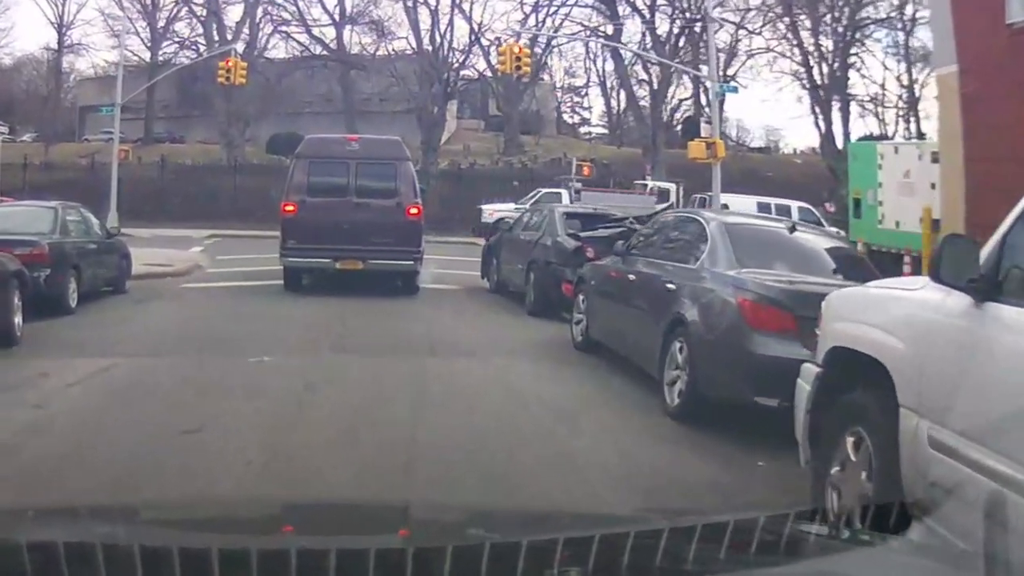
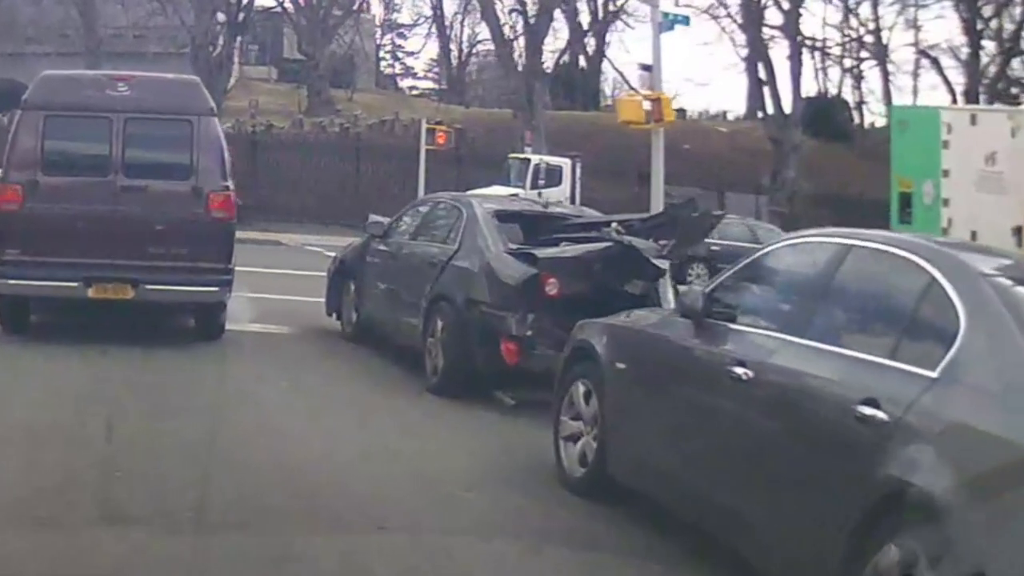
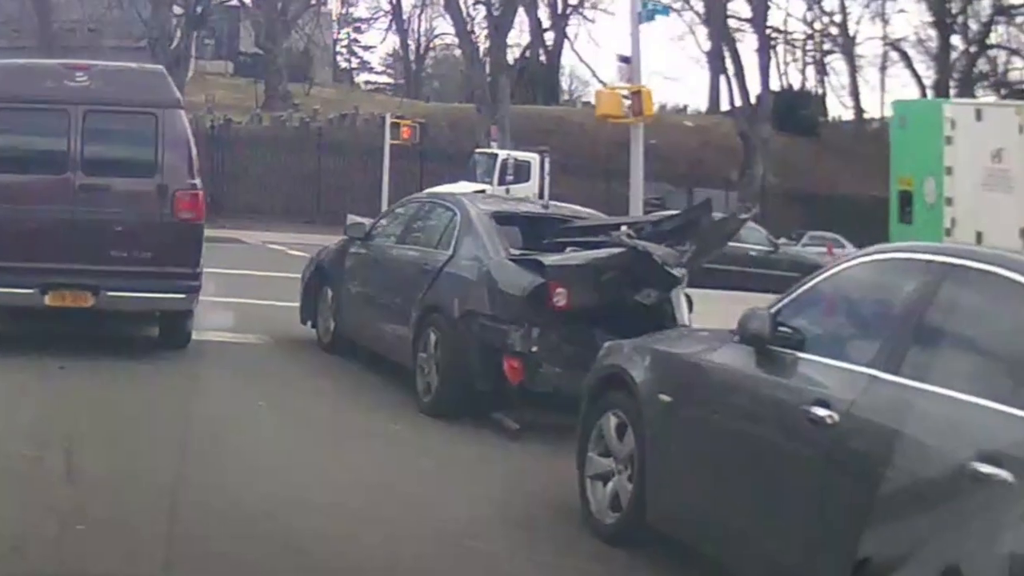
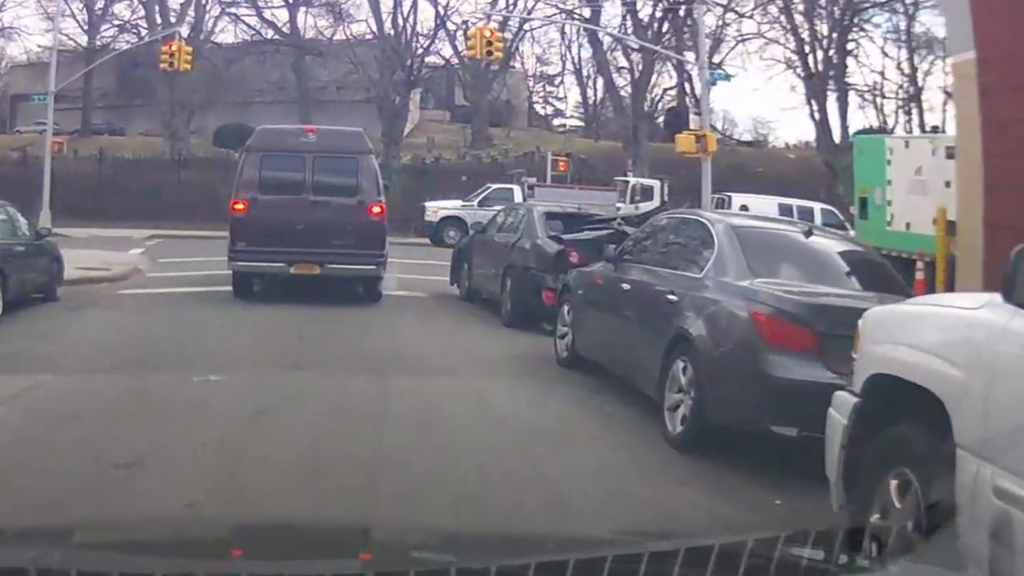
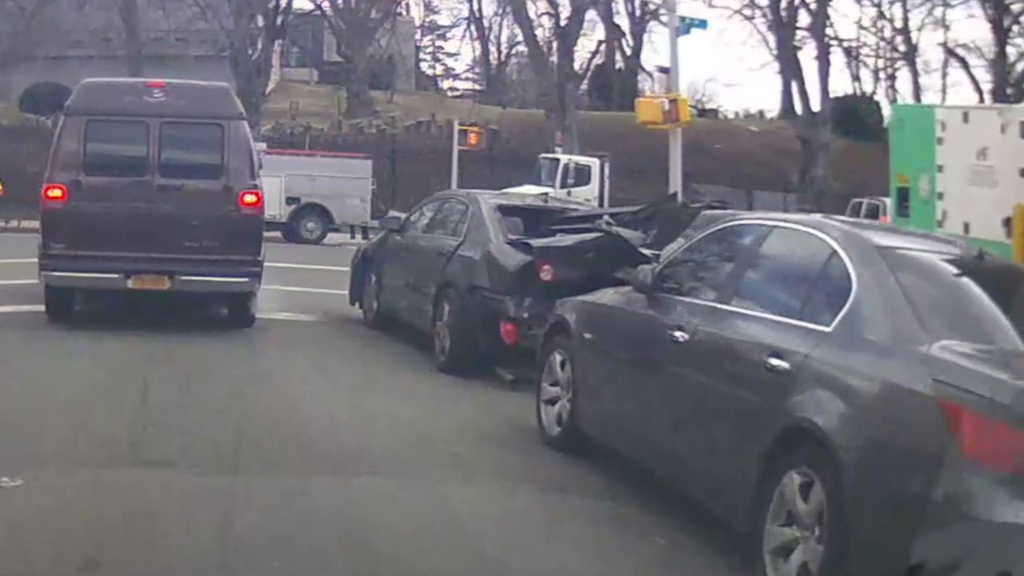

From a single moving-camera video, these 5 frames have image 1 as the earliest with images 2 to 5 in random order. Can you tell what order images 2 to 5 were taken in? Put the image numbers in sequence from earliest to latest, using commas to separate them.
4, 5, 2, 3
